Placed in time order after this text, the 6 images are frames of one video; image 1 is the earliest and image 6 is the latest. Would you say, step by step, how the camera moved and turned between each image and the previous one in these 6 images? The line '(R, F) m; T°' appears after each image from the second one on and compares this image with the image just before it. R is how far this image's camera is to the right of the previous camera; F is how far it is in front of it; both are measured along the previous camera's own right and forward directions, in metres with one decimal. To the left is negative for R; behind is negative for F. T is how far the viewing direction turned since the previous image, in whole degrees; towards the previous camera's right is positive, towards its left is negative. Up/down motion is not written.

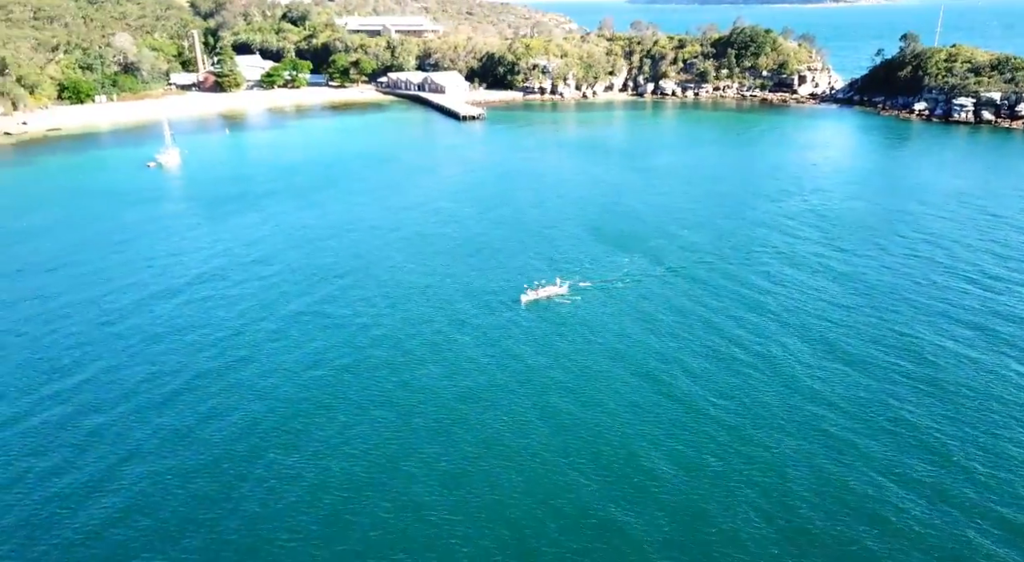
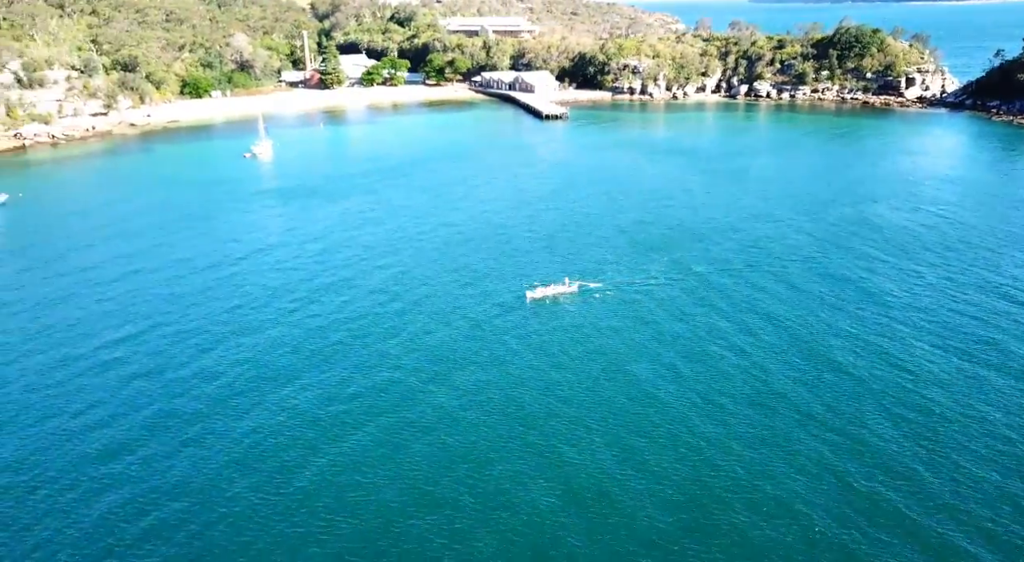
(+6.1, -2.4) m; -8°
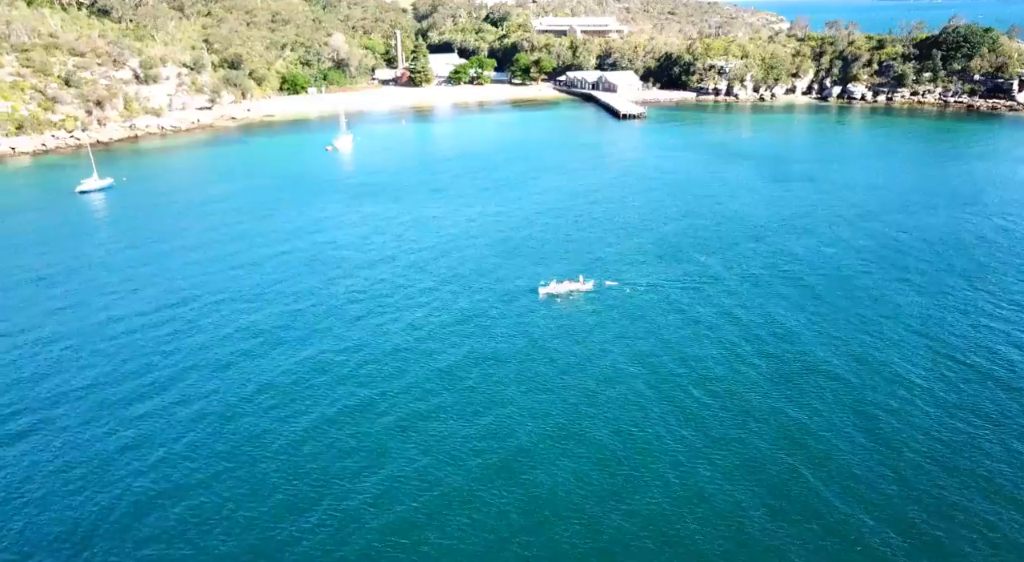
(+5.3, -2.0) m; -7°
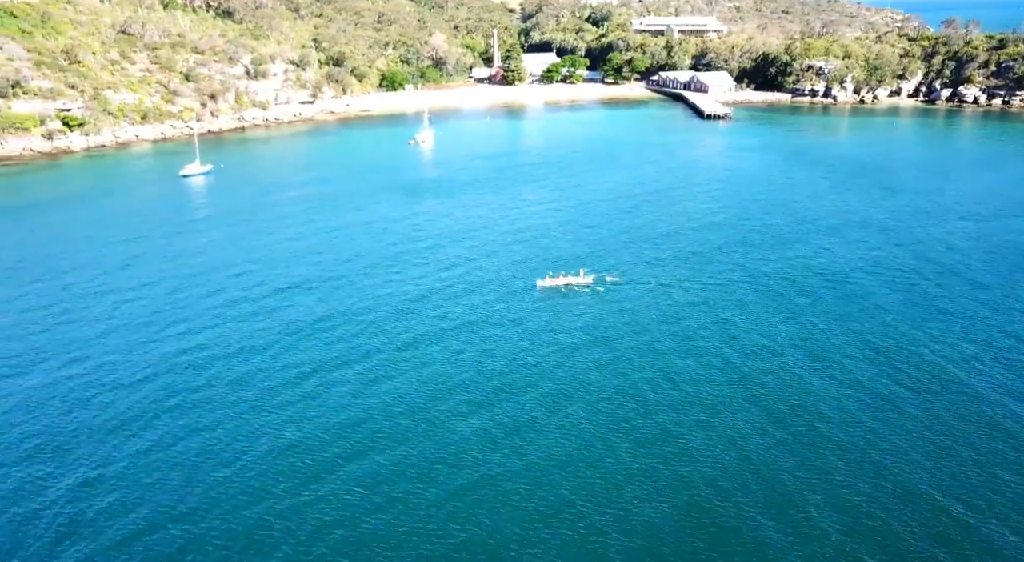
(+6.8, -2.8) m; -8°
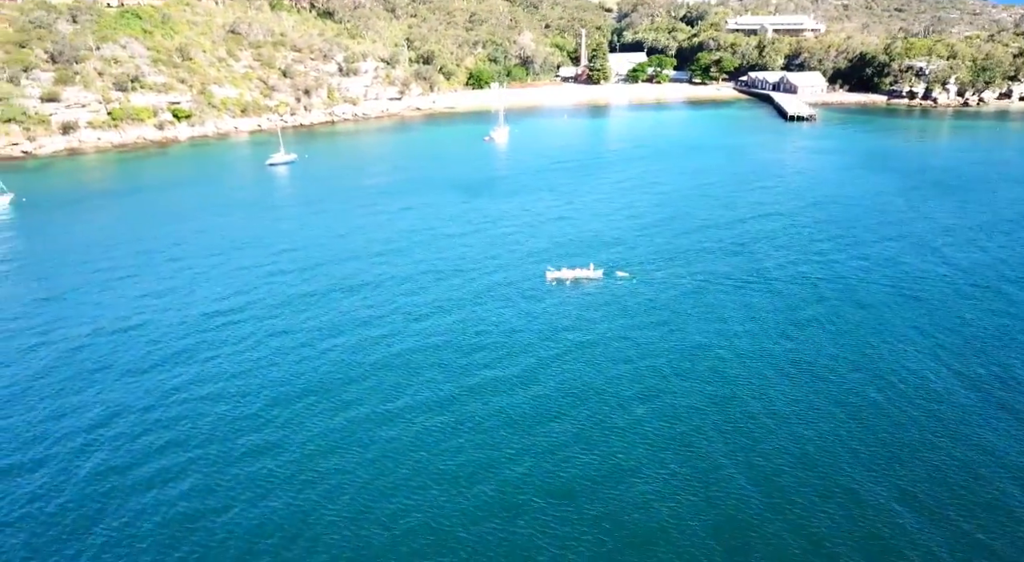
(+5.0, -2.2) m; -7°
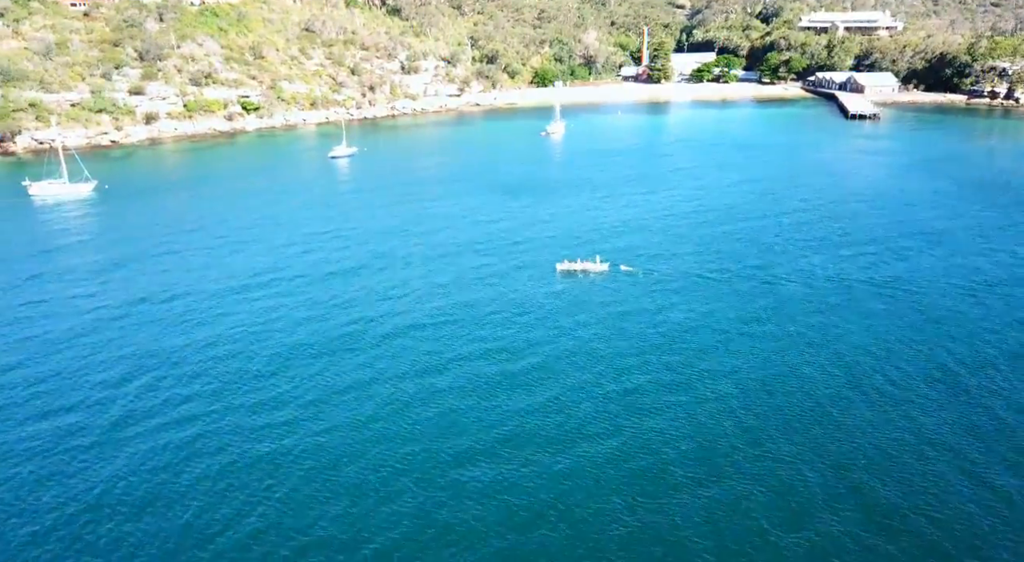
(+3.4, -1.5) m; -5°
